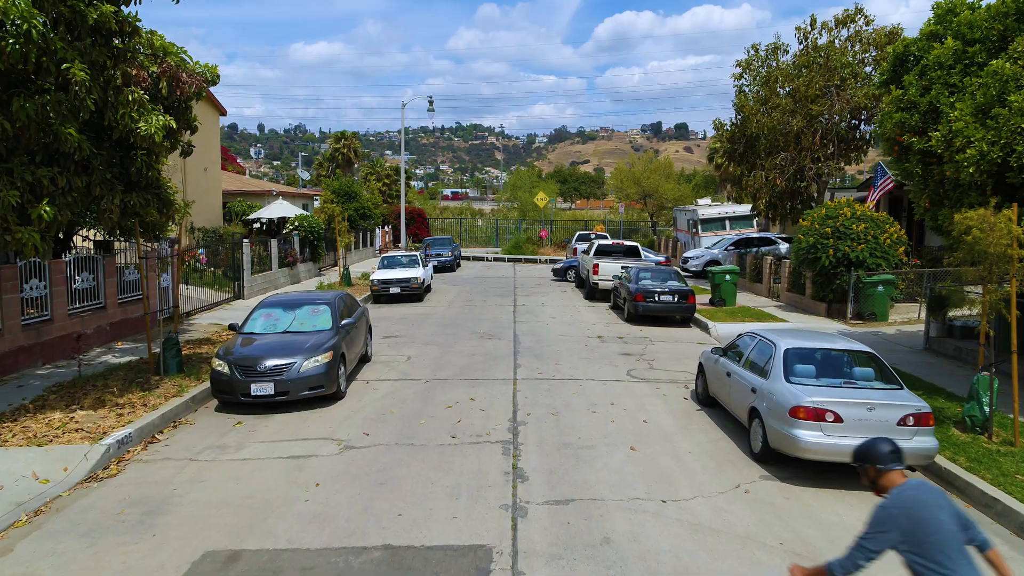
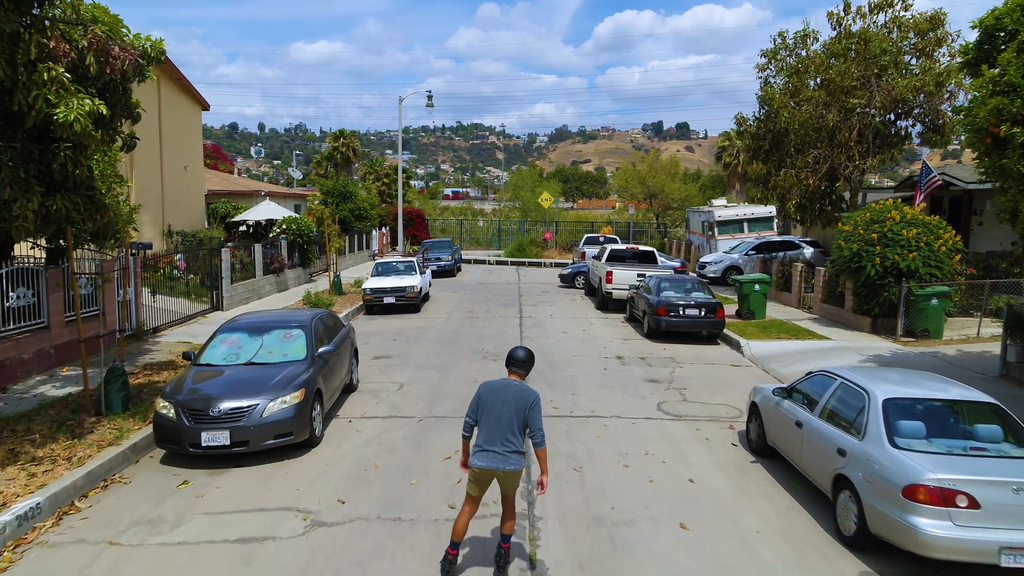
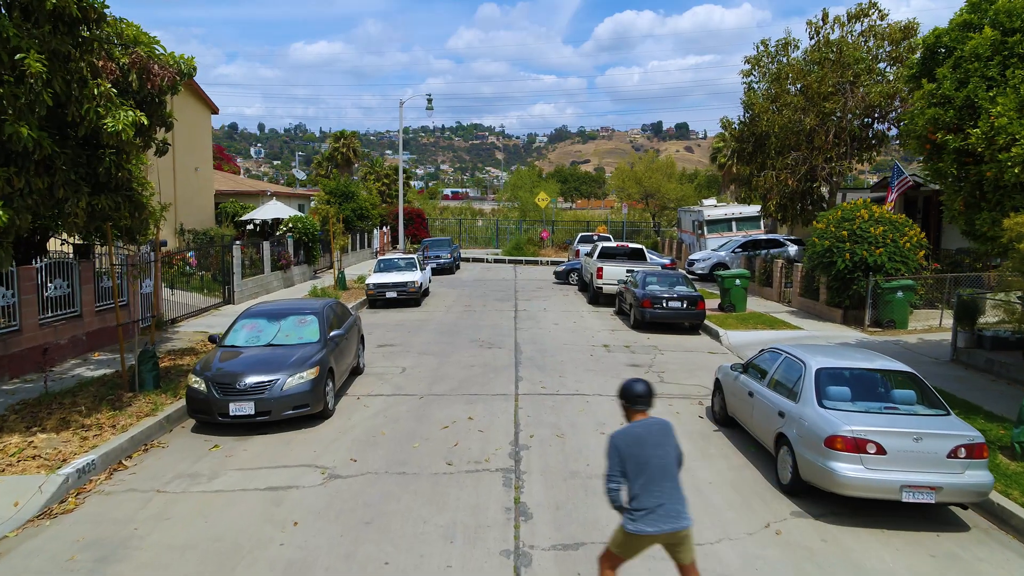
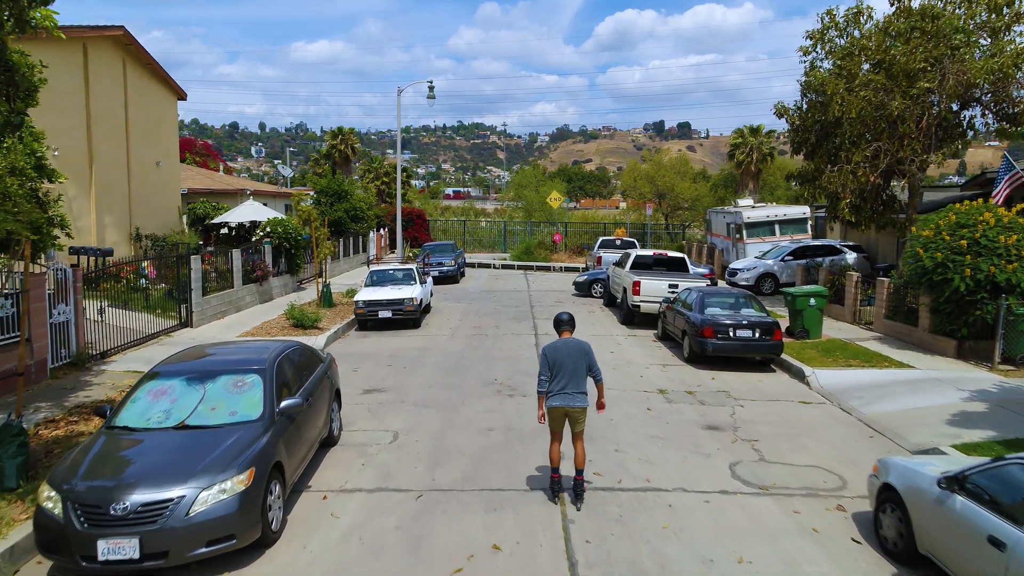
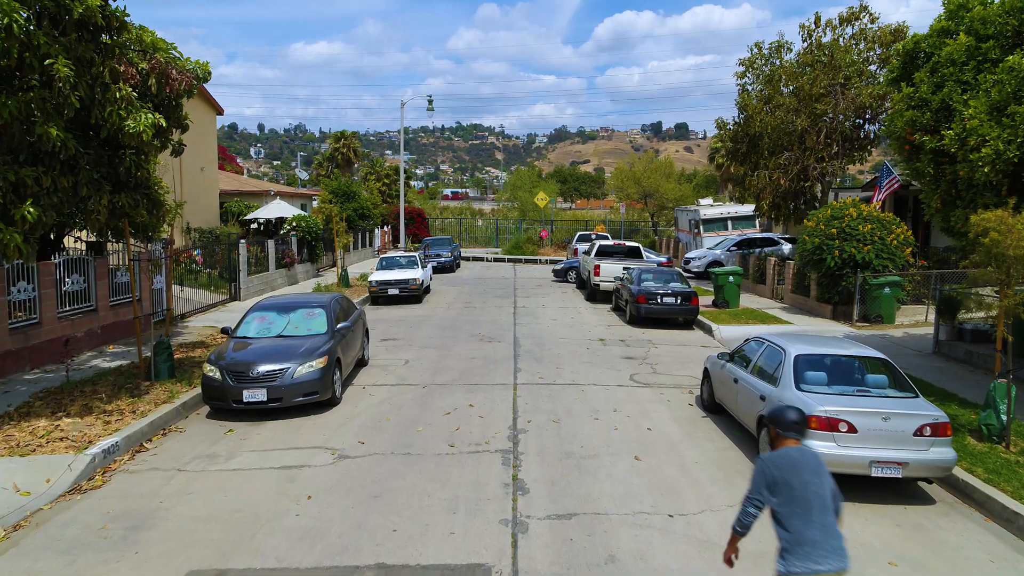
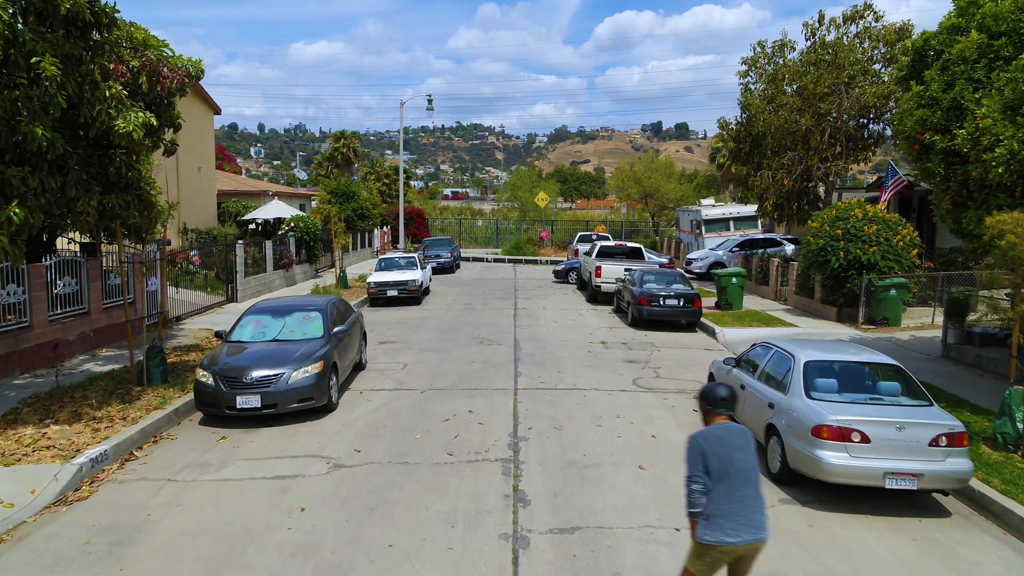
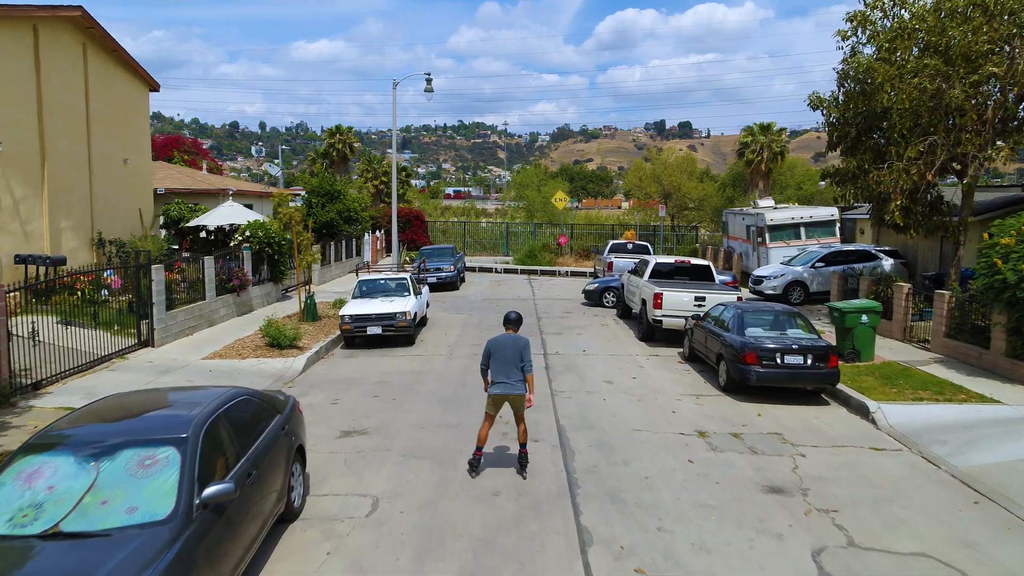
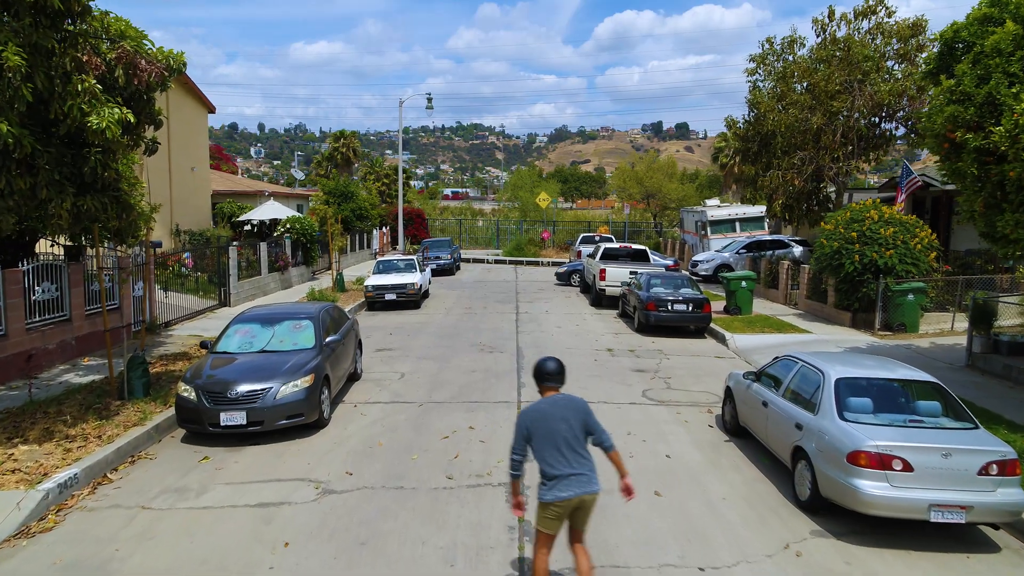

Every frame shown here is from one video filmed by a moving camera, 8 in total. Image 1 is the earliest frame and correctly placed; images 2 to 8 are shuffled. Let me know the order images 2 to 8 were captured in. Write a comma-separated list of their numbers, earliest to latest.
5, 6, 3, 8, 2, 4, 7
